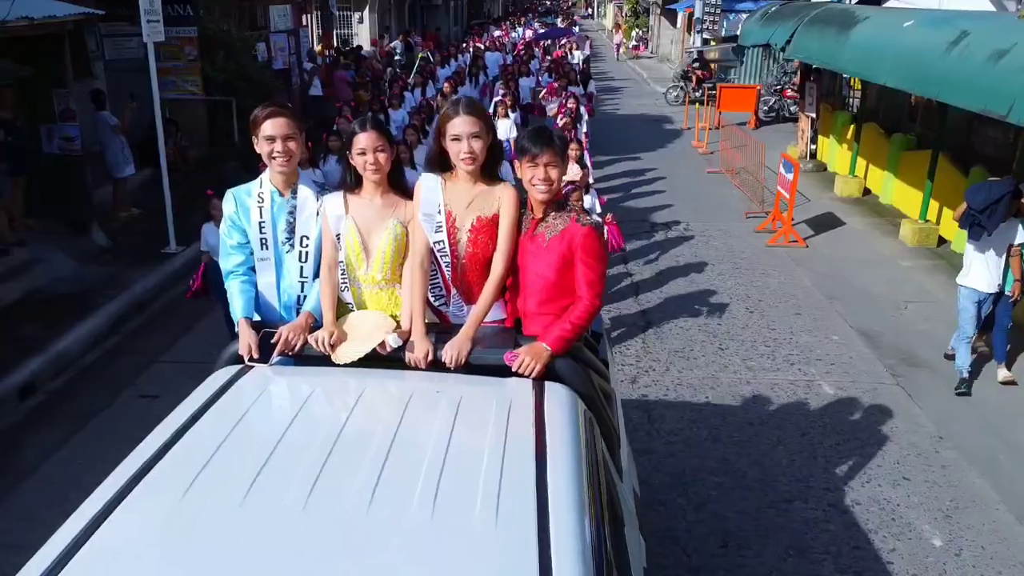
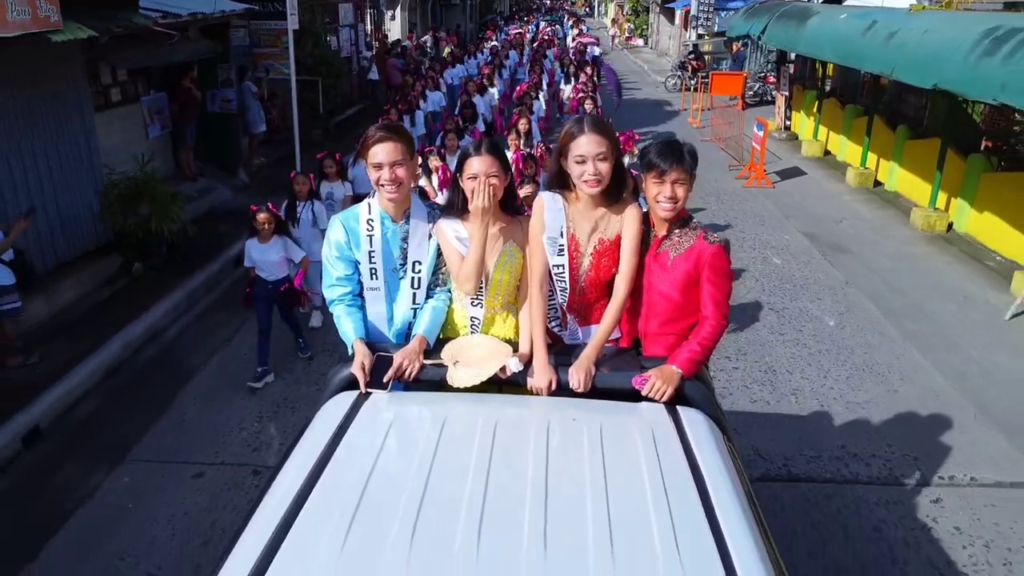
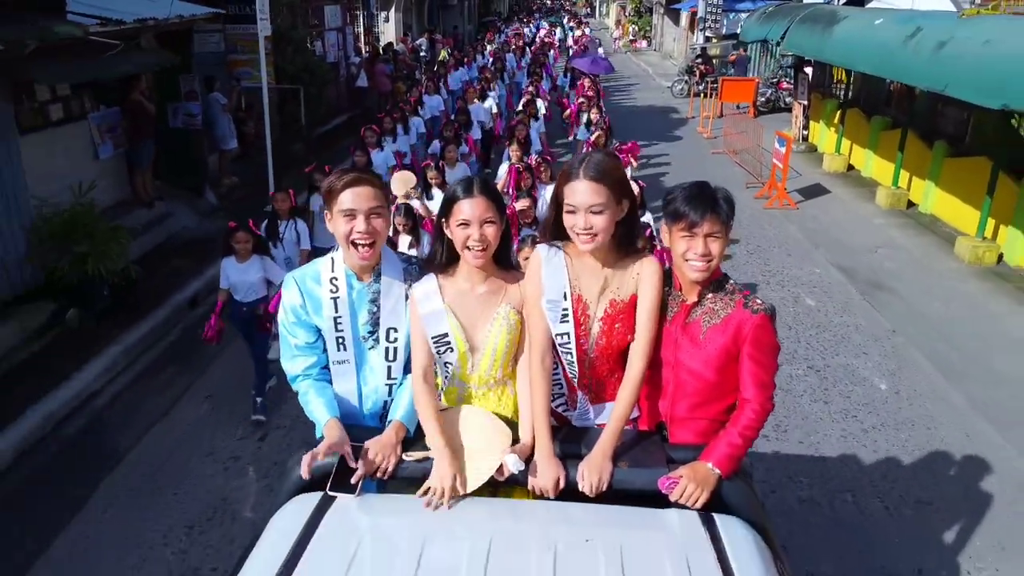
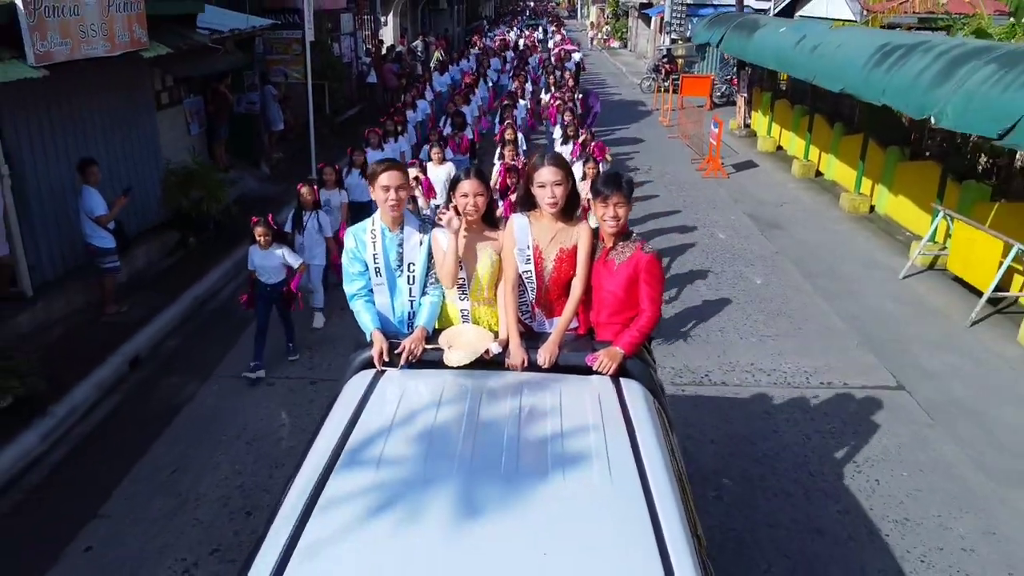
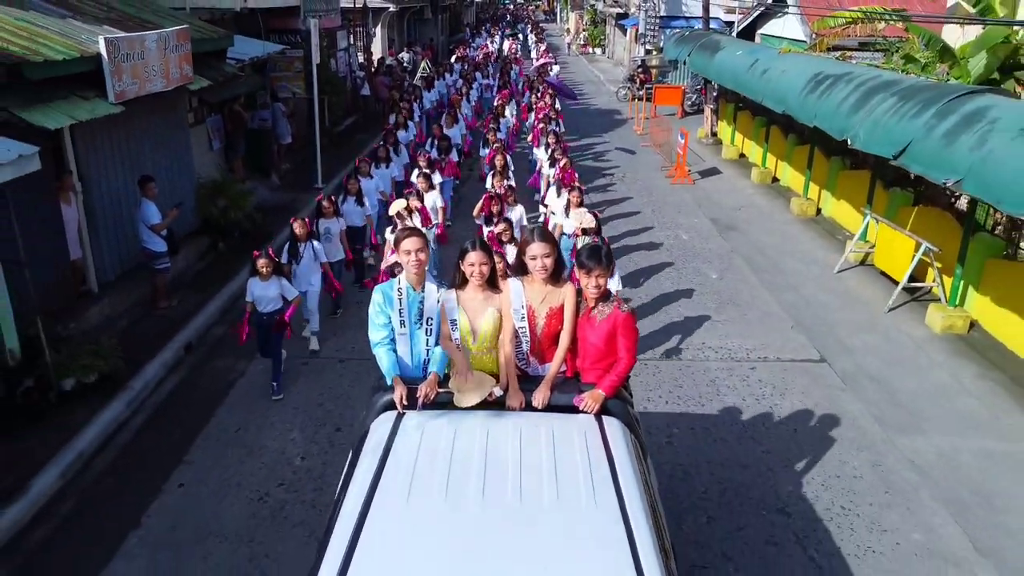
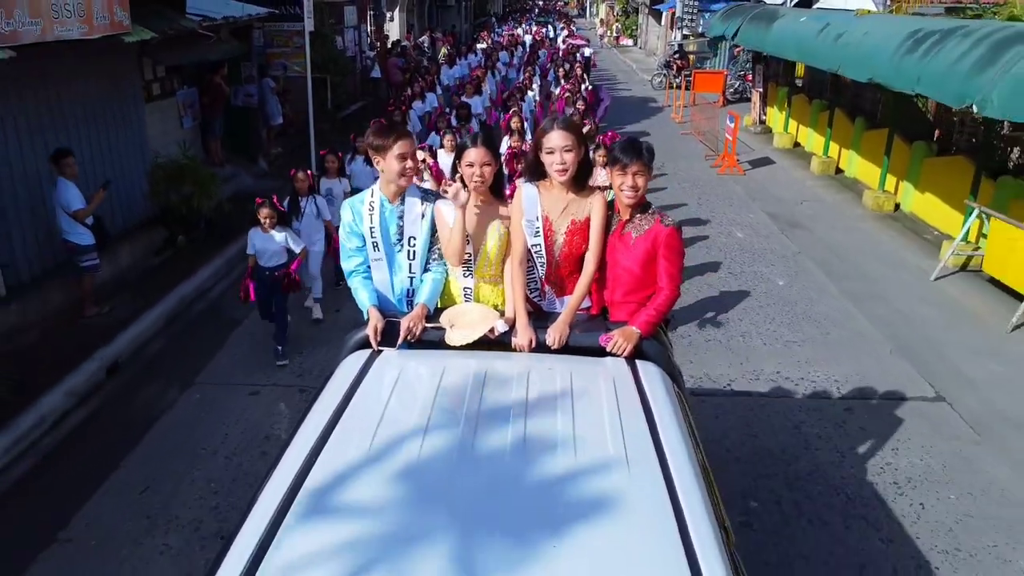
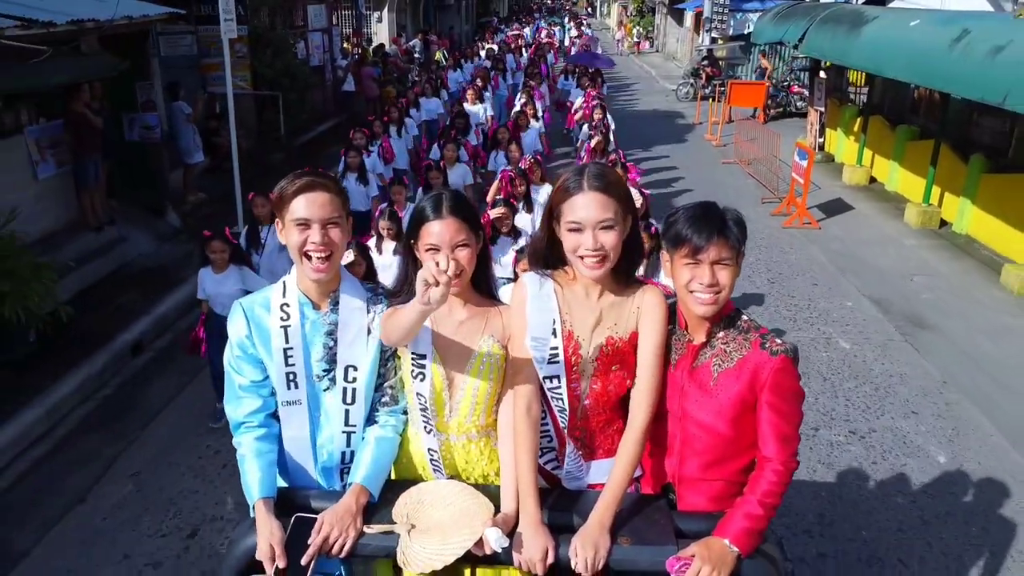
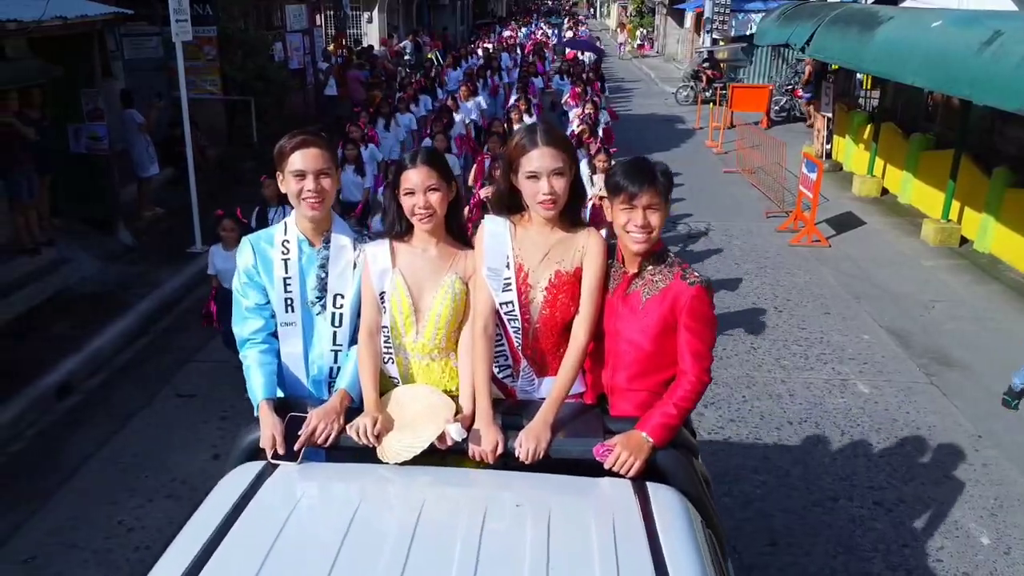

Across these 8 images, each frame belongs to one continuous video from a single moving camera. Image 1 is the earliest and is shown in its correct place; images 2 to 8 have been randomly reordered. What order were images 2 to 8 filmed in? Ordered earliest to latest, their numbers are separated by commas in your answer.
8, 7, 3, 2, 6, 4, 5
